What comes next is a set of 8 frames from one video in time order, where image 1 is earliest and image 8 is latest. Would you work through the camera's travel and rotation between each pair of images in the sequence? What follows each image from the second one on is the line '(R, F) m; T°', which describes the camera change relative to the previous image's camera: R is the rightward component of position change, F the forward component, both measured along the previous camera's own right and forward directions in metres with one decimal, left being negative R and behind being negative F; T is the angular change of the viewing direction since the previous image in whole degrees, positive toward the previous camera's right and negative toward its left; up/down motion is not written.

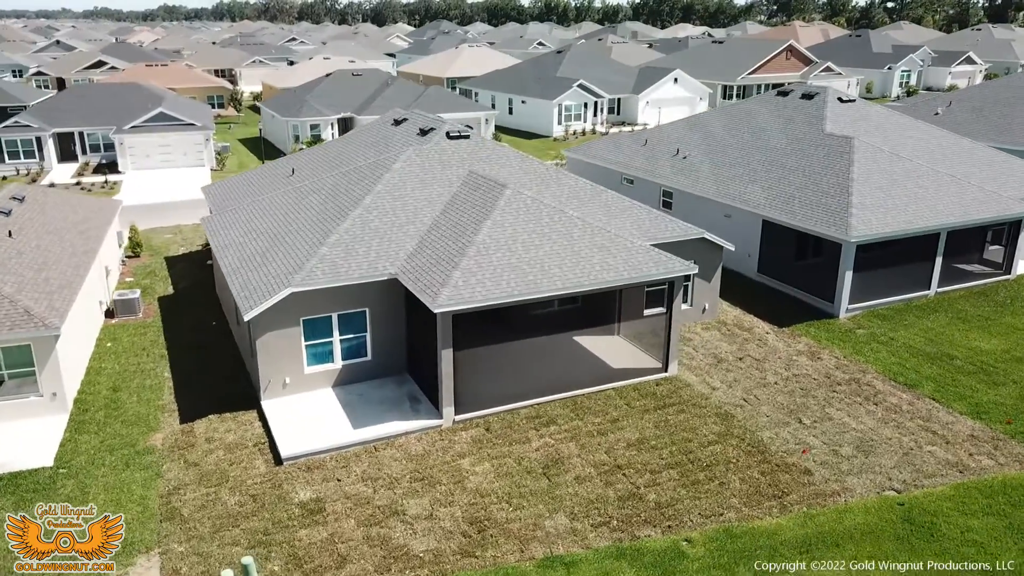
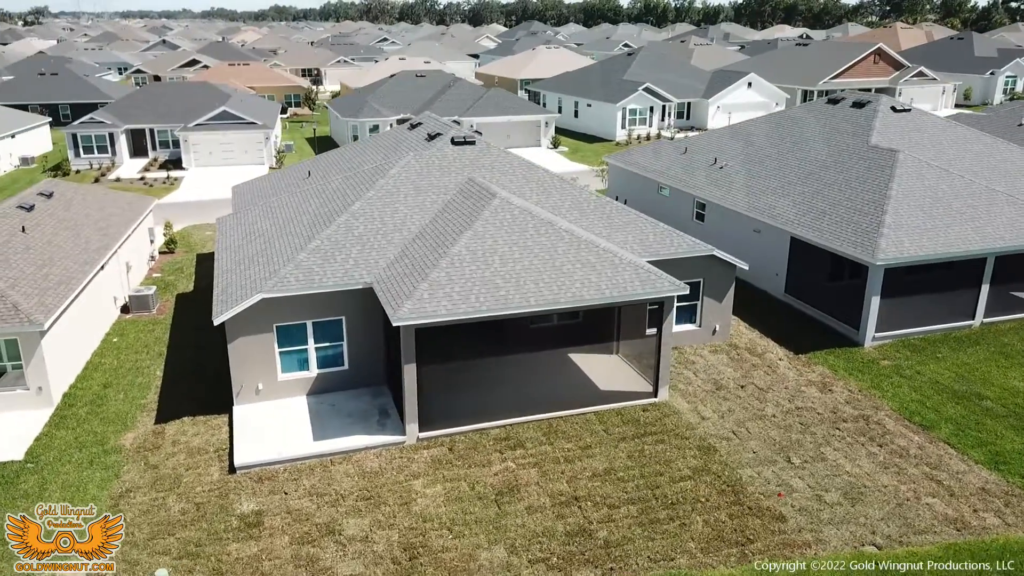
(+2.3, +0.8) m; -6°
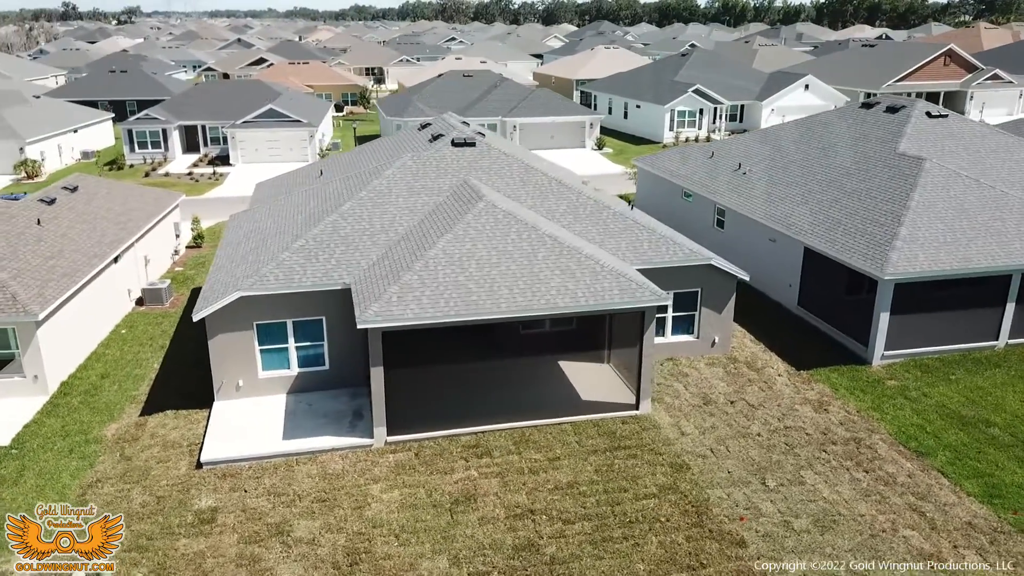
(+1.8, +0.4) m; -5°
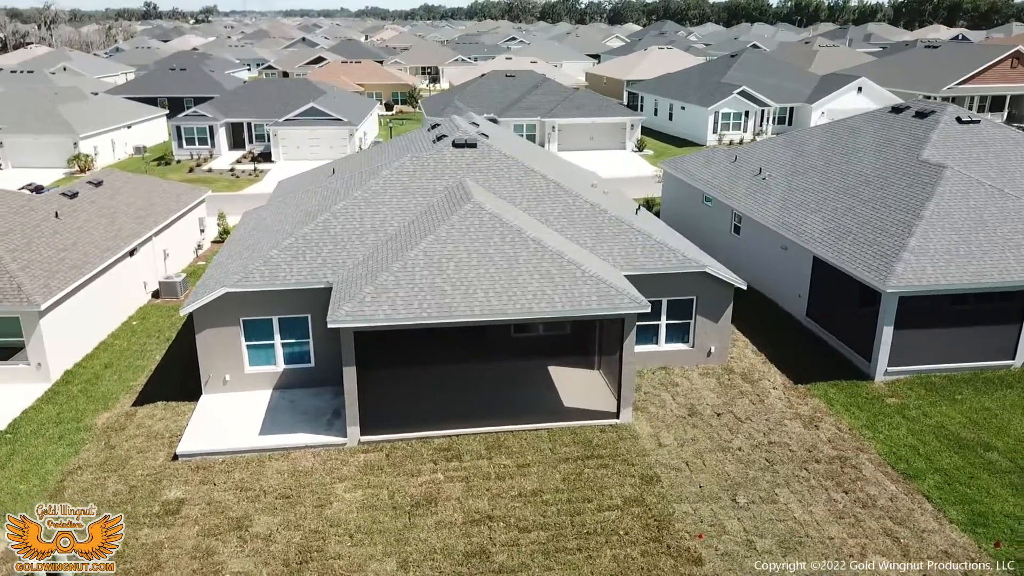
(+1.6, +0.2) m; -4°
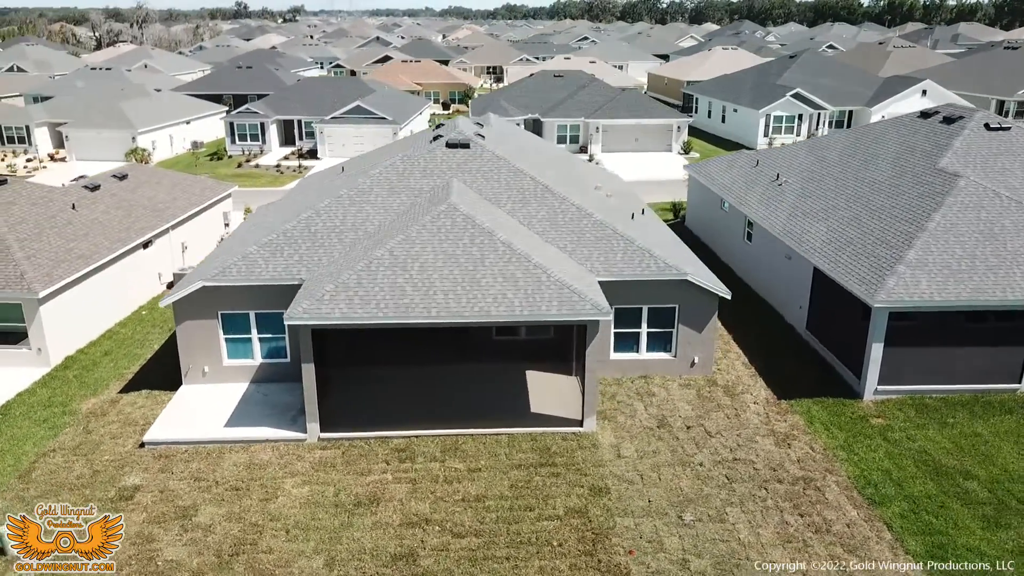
(+2.1, +0.2) m; -5°
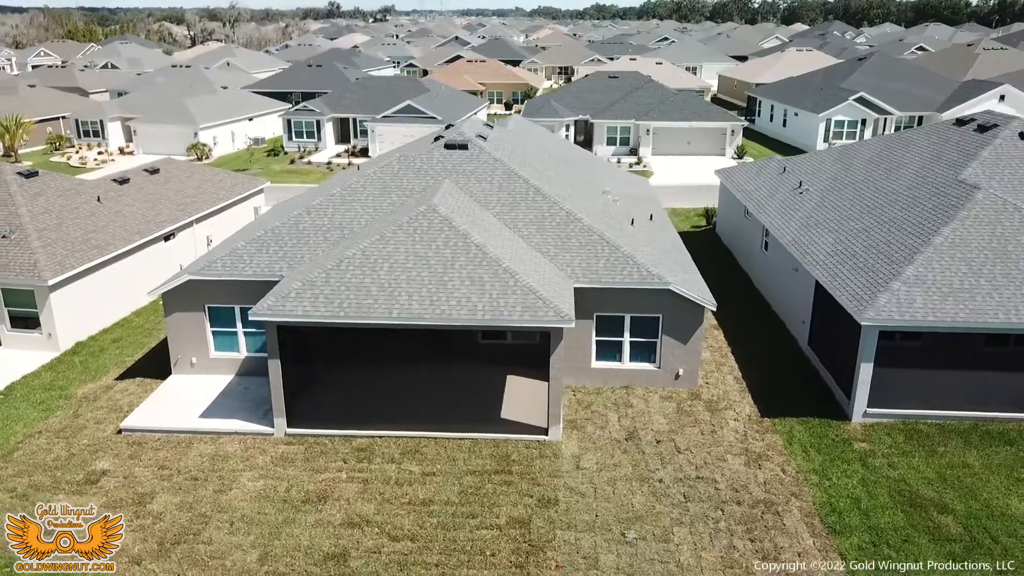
(+2.1, +0.3) m; -6°
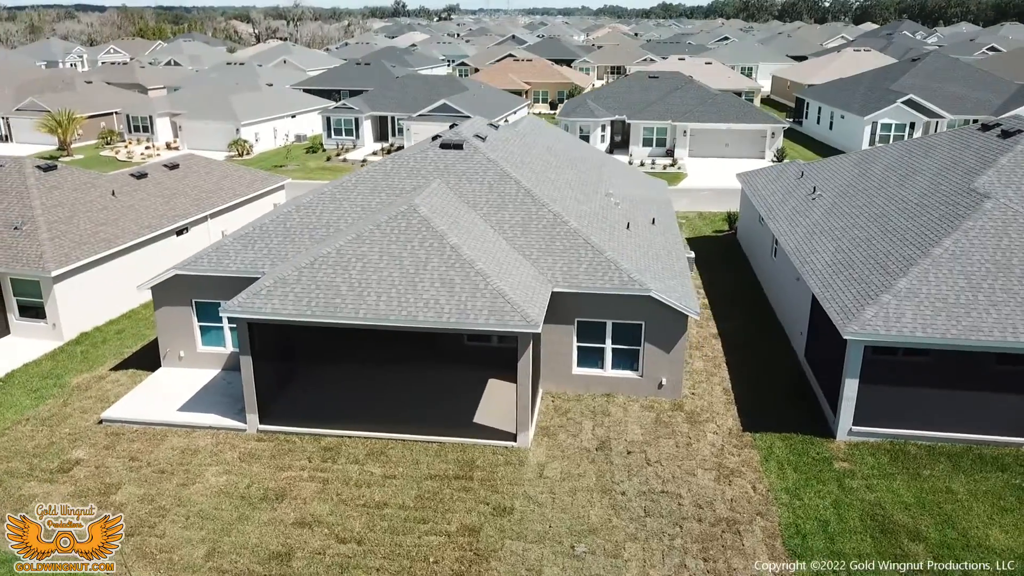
(+1.7, +0.3) m; -4°
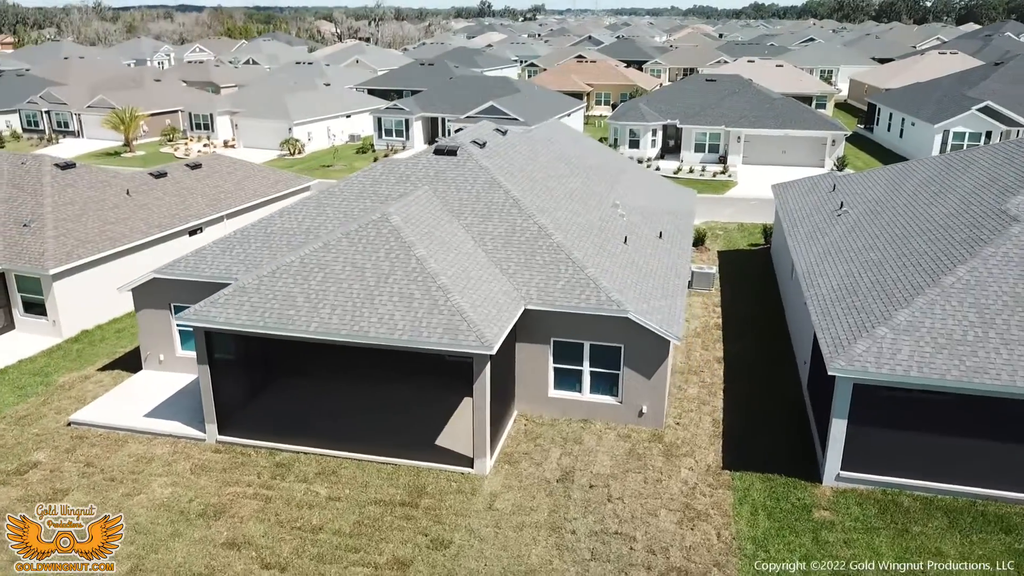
(+2.1, +1.0) m; -6°
